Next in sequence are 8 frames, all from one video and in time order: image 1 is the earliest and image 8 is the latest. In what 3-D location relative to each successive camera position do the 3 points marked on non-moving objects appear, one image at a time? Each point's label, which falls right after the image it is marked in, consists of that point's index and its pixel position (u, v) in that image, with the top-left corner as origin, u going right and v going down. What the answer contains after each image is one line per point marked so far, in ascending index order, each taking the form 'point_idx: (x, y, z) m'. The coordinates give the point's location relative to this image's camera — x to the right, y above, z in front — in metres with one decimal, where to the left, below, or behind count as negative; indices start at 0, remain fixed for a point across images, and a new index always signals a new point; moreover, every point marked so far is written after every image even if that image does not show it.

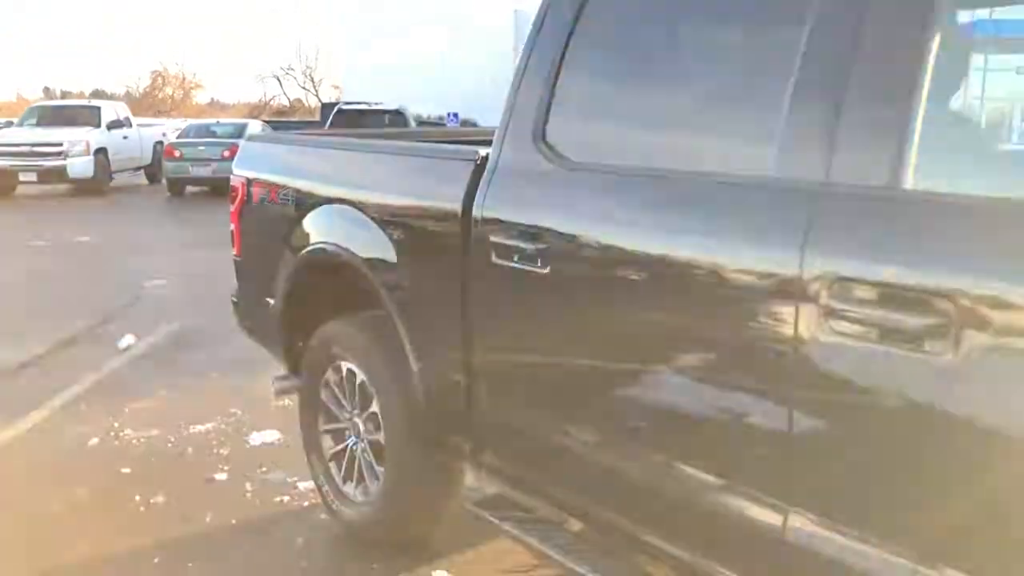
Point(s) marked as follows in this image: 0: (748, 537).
0: (+0.5, -0.5, +1.9) m
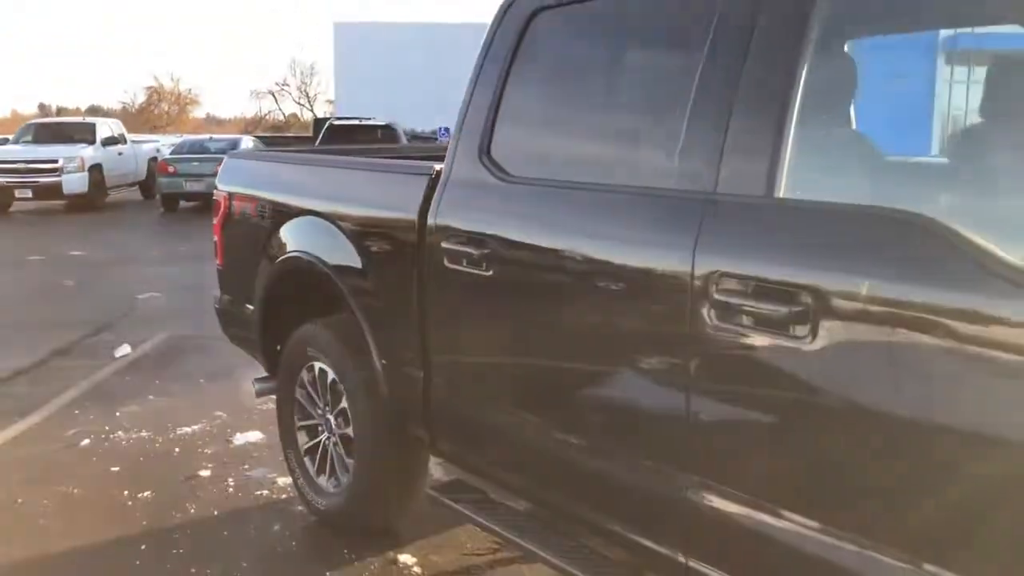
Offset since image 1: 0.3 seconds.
0: (+0.3, -0.5, +2.2) m
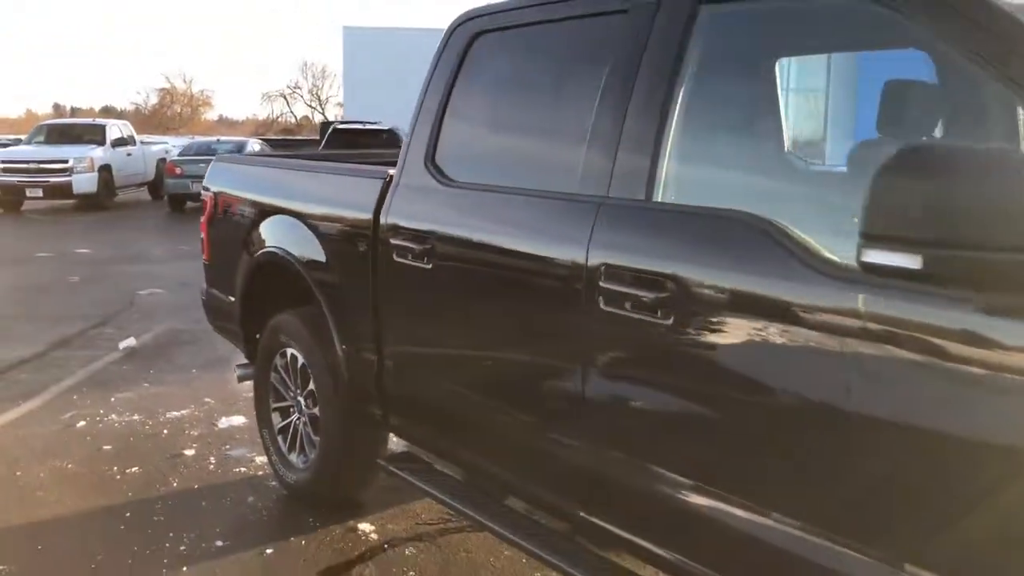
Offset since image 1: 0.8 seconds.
0: (+0.2, -0.5, +2.5) m
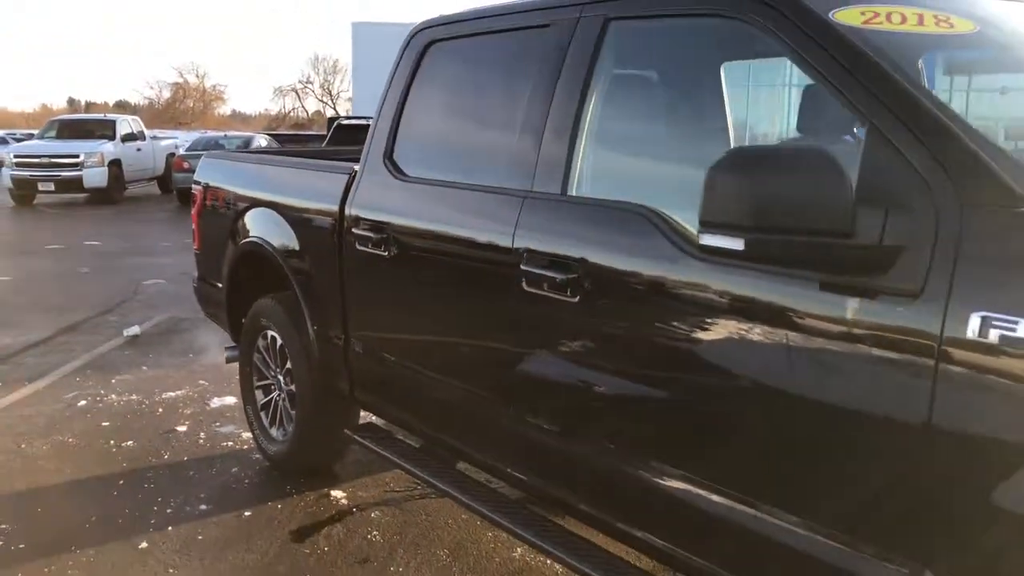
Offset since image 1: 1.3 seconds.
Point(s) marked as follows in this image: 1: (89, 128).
0: (0.0, -0.4, +2.8) m
1: (-8.8, +3.3, +19.6) m
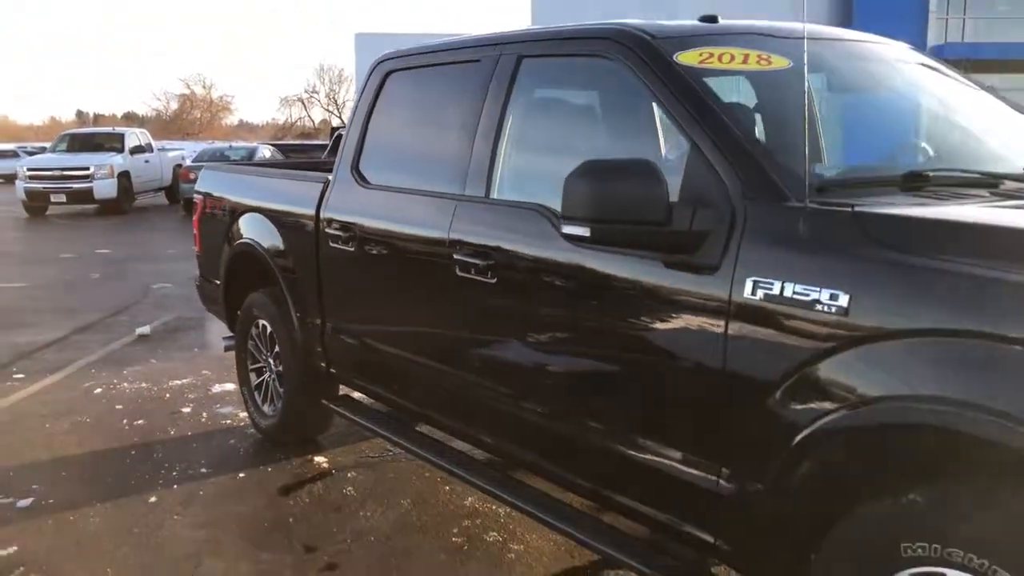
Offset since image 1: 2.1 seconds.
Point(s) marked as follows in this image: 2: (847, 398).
0: (-0.2, -0.4, +3.4) m
1: (-8.9, +3.2, +20.3) m
2: (+0.7, -0.2, +2.0) m
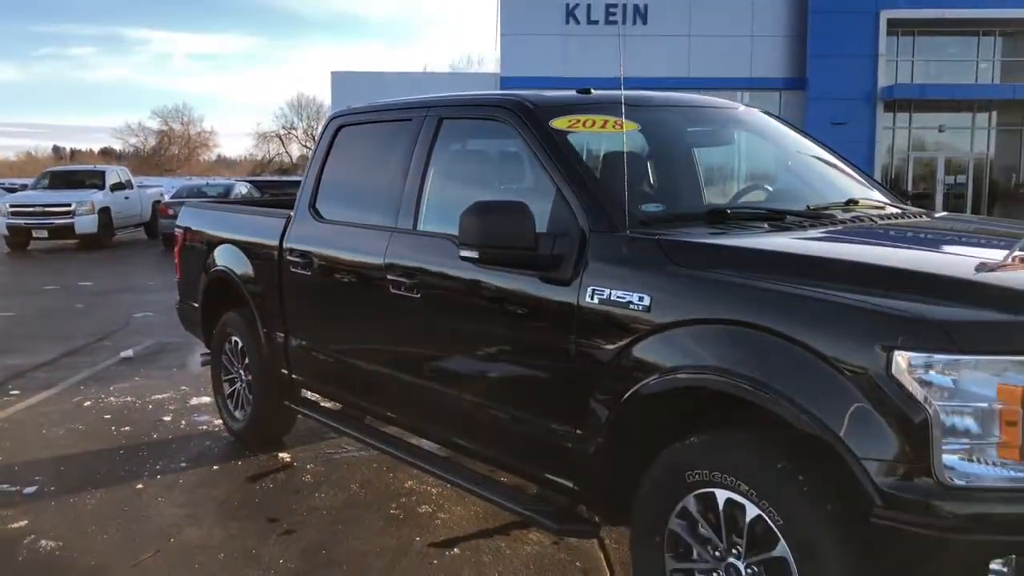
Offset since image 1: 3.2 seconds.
0: (-0.6, -0.5, +4.2) m
1: (-9.6, +2.4, +20.9) m
2: (+0.4, -0.2, +2.7) m
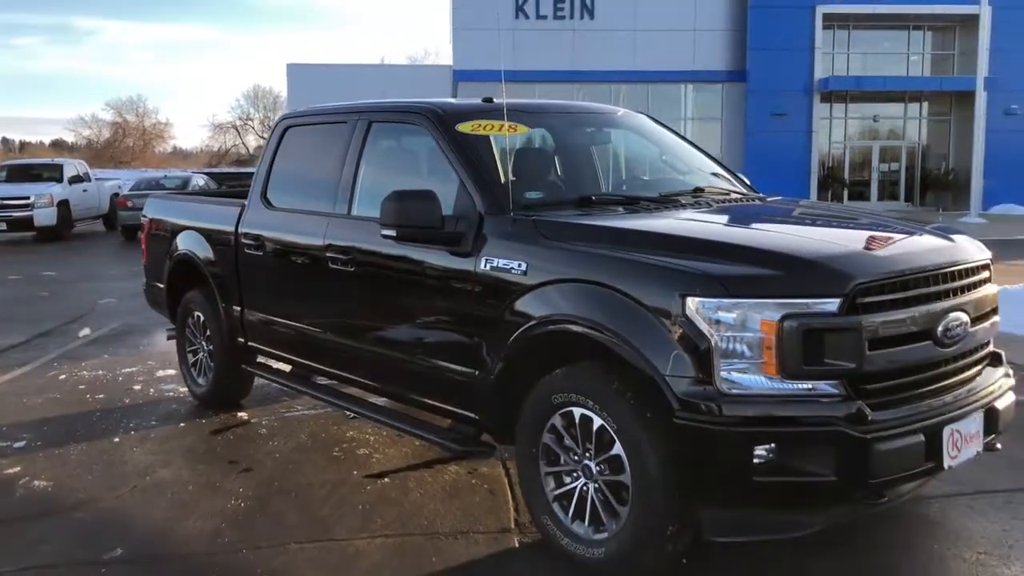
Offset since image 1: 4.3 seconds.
0: (-1.0, -0.3, +4.9) m
1: (-10.7, +2.6, +21.3) m
2: (+0.1, -0.1, +3.6) m
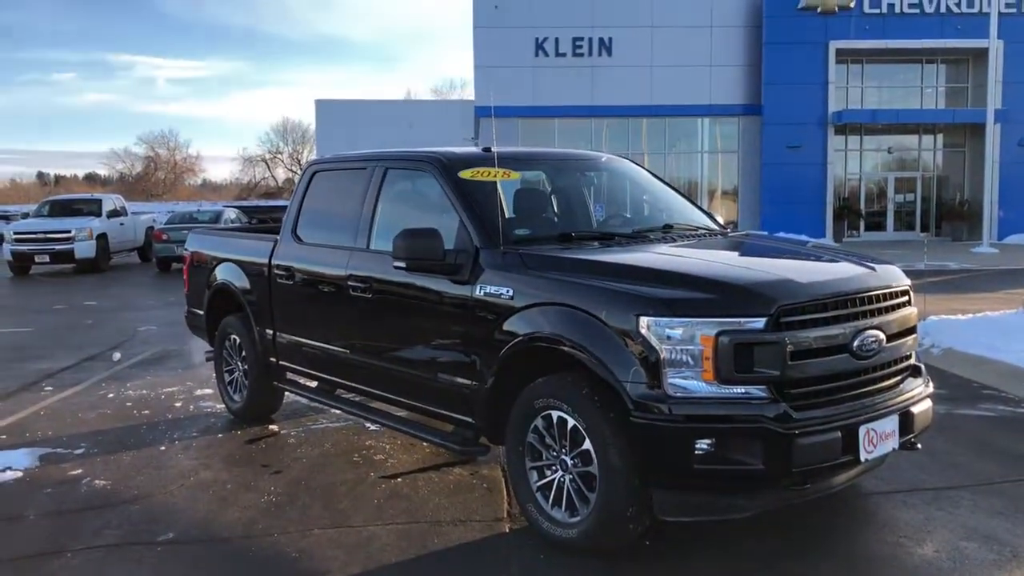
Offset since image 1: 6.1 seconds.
0: (-1.0, -0.5, +5.6) m
1: (-10.3, +1.9, +22.3) m
2: (+0.1, -0.2, +4.2) m
